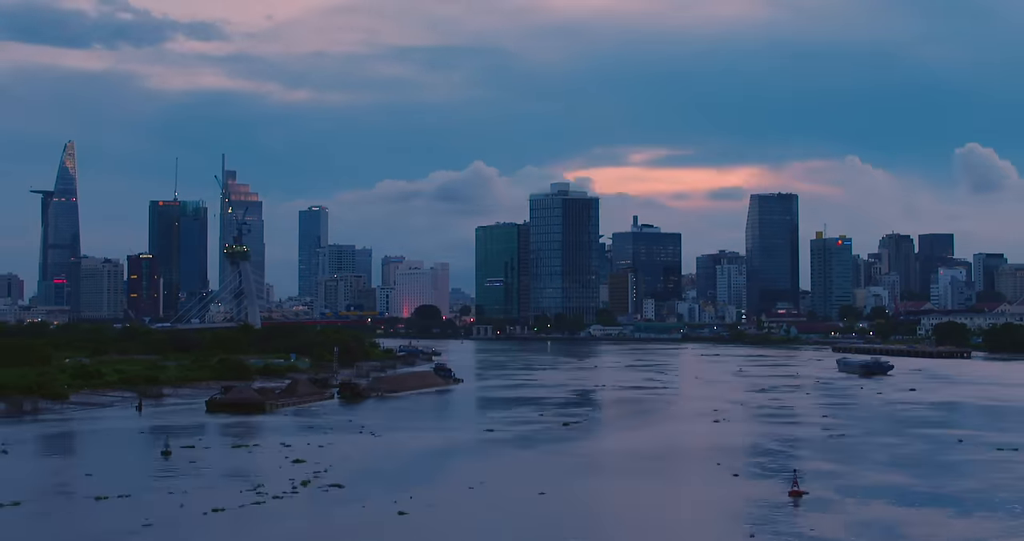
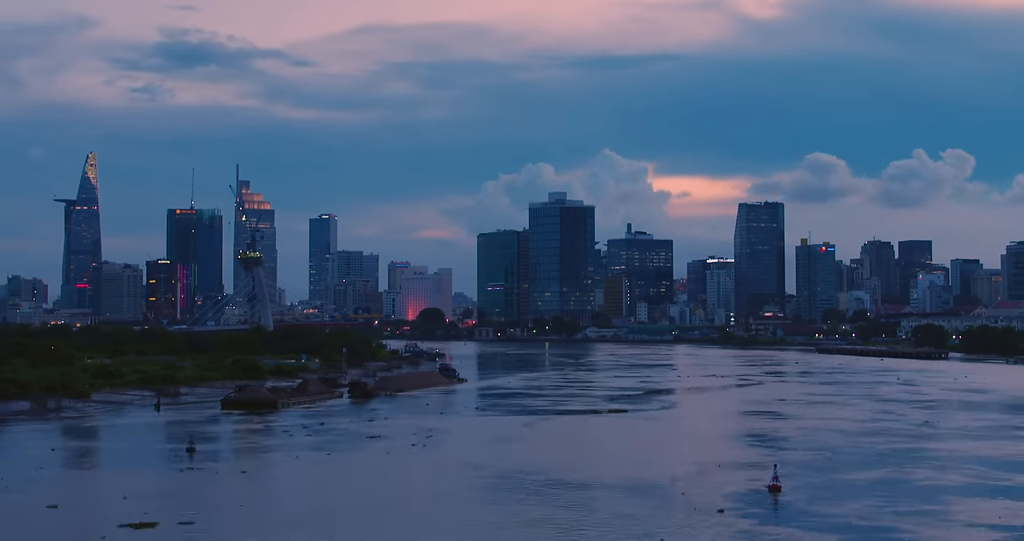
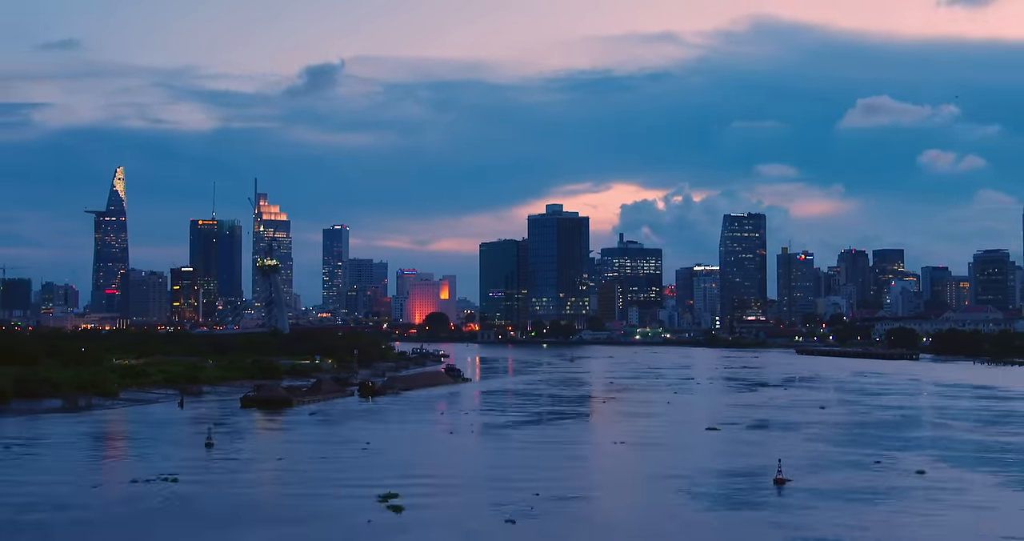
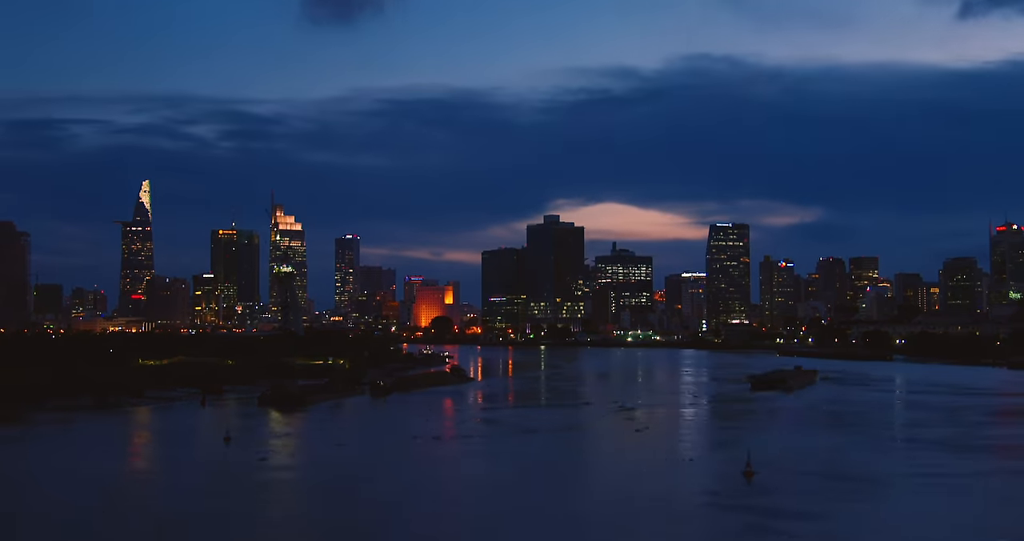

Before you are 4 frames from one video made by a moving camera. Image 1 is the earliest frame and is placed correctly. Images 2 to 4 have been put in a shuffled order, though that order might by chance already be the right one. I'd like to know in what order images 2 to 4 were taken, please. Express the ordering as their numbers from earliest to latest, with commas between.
2, 3, 4
